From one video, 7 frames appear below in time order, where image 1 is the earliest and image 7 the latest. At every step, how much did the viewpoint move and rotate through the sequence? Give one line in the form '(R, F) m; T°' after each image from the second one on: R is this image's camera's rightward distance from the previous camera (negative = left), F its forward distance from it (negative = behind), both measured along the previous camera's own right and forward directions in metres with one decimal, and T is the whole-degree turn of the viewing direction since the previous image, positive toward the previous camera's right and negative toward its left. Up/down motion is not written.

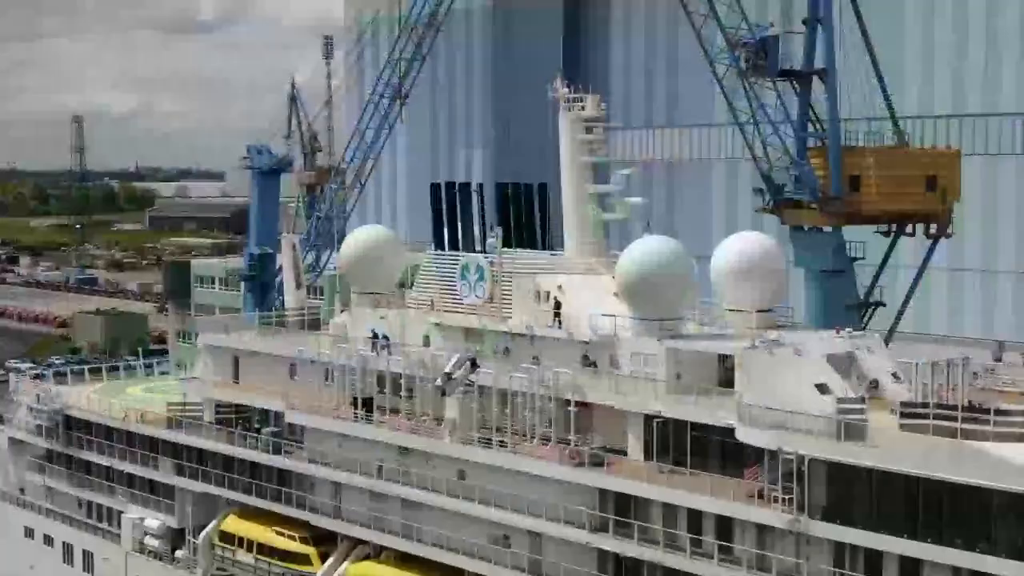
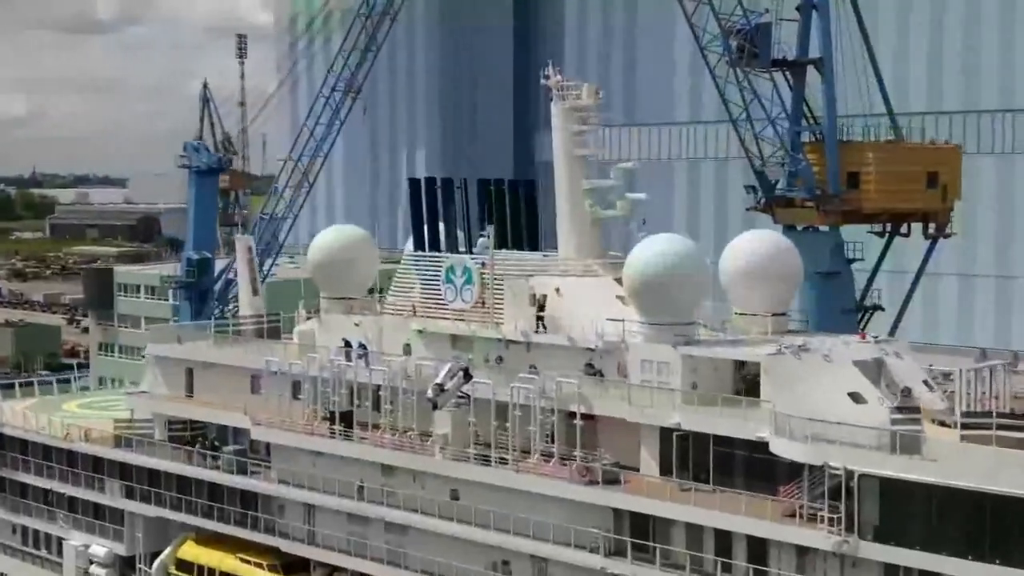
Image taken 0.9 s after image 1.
(-1.4, +2.0) m; +4°
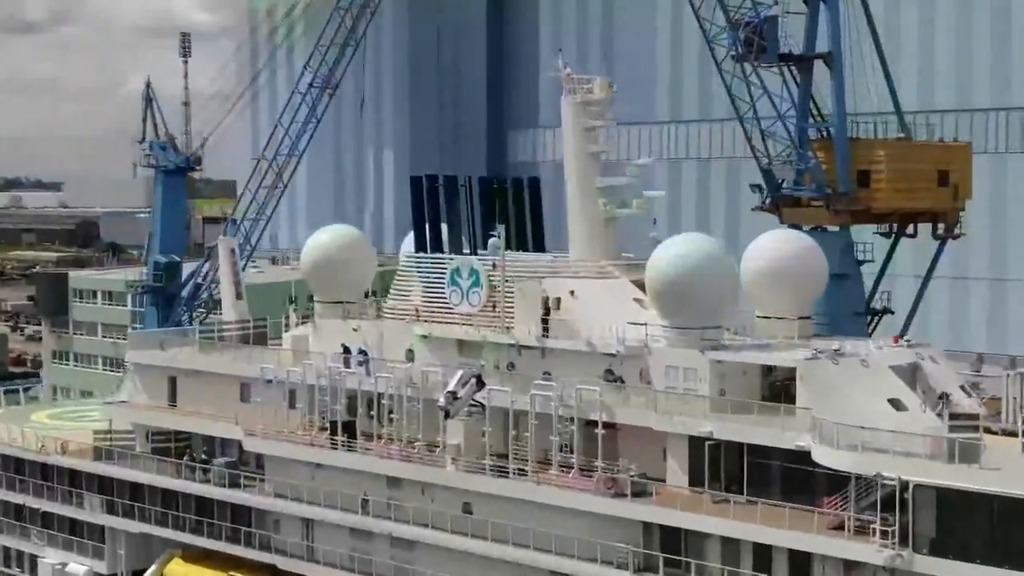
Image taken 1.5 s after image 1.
(-1.1, +1.1) m; +3°
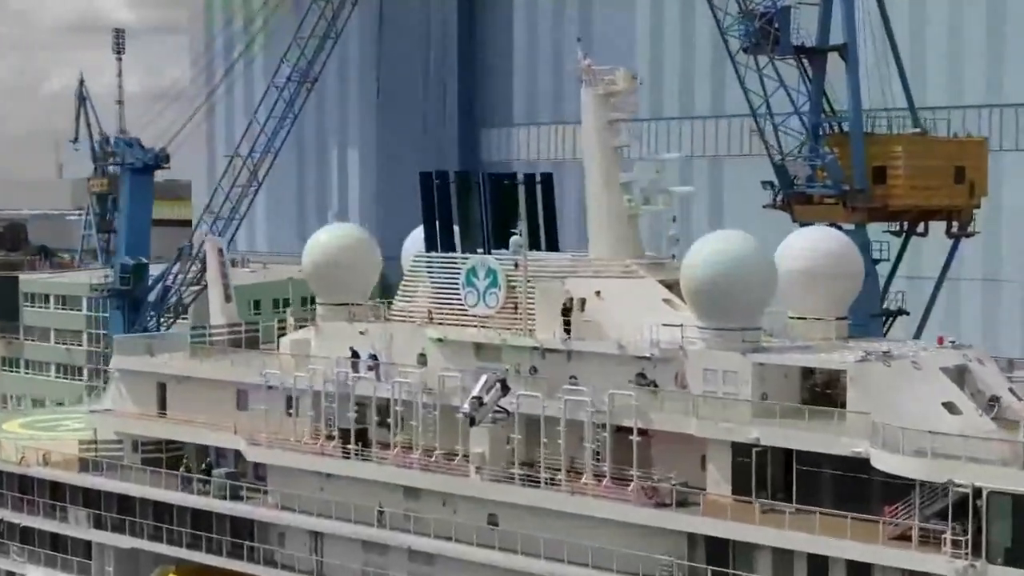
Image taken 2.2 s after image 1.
(-1.4, +1.0) m; +3°
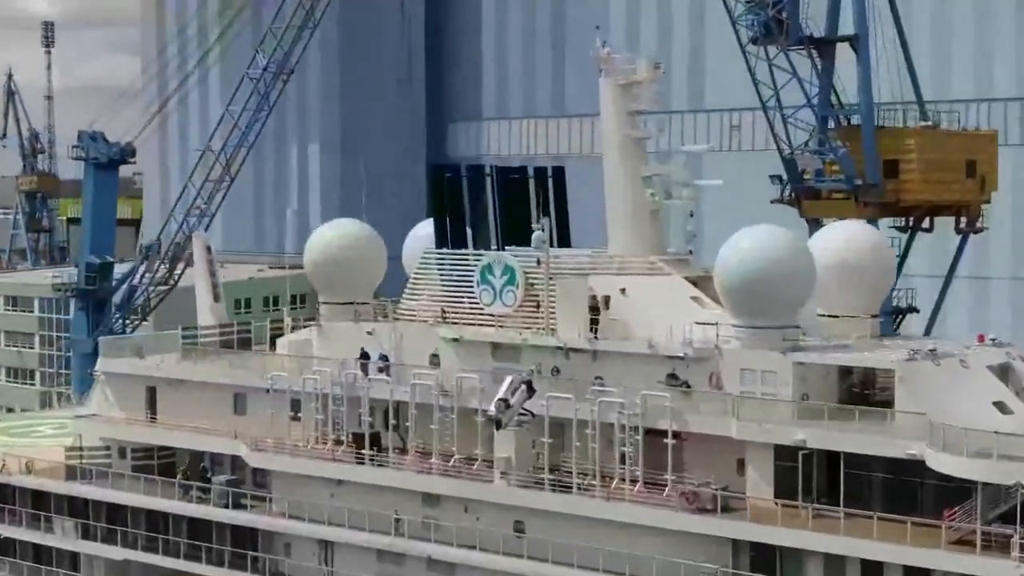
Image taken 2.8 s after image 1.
(-1.4, +0.9) m; +3°
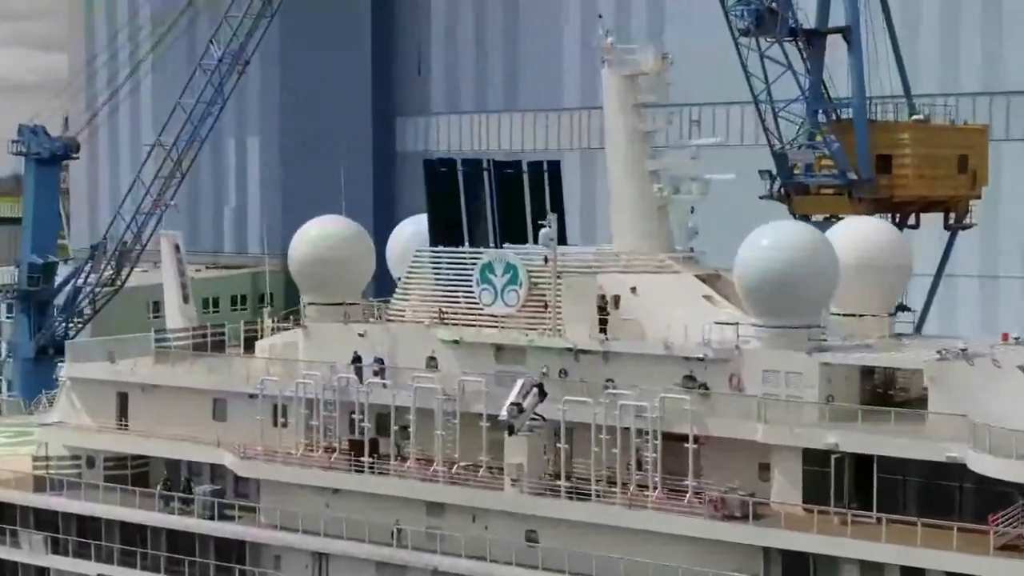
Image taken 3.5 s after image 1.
(-1.4, +0.9) m; +4°
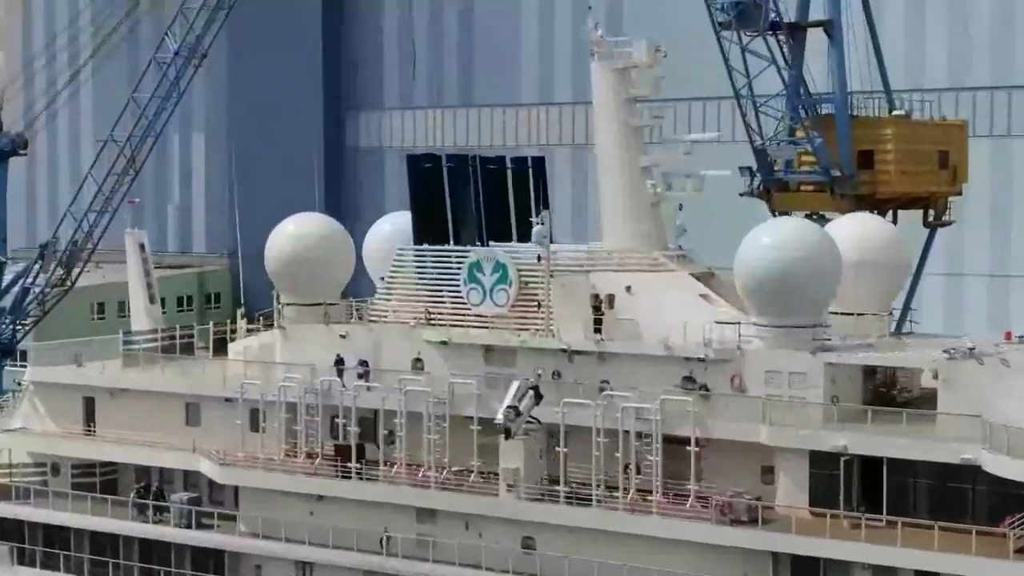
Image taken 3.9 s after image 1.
(-0.9, +0.6) m; +3°
